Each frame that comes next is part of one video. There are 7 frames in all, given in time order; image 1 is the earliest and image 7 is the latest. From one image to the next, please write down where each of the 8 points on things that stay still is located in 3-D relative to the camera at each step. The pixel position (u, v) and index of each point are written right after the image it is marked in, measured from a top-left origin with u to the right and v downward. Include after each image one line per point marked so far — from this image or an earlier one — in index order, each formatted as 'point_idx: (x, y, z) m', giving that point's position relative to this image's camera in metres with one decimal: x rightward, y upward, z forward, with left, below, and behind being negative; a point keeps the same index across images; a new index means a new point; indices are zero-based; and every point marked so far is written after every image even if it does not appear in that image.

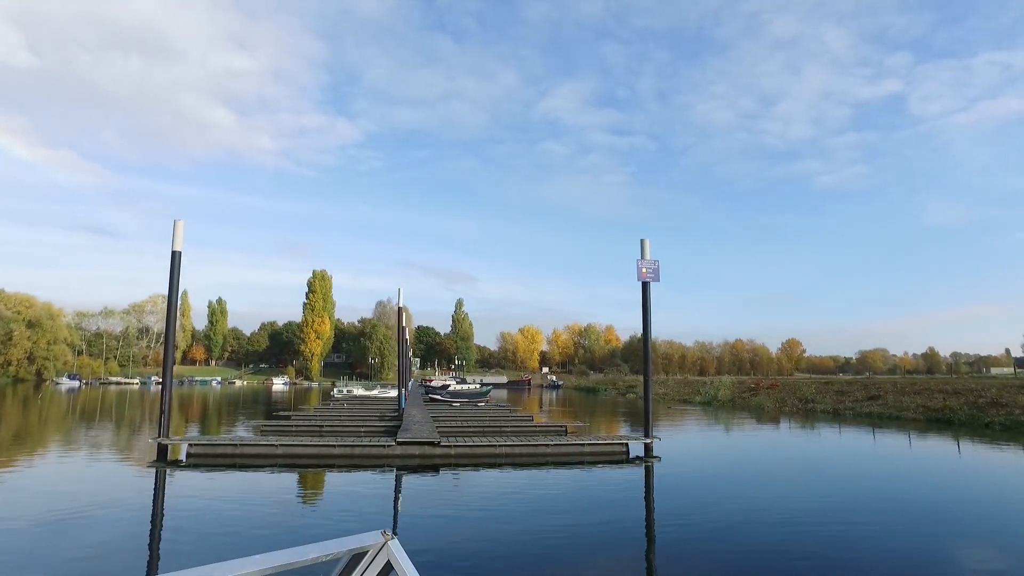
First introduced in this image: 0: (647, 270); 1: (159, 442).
0: (+3.6, +0.5, +15.5) m
1: (-7.6, -3.3, +12.4) m
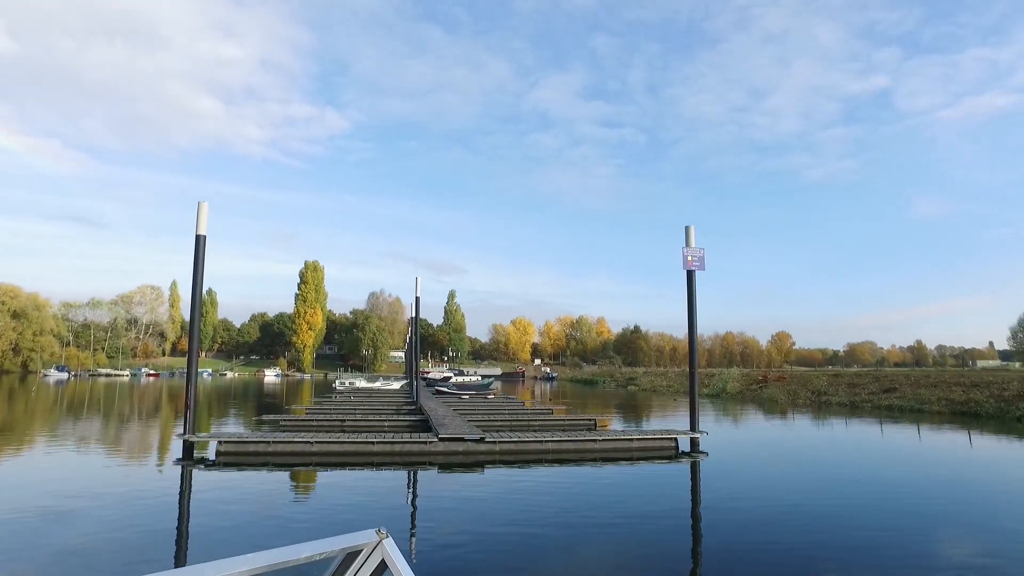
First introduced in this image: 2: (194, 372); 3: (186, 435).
0: (+4.6, +0.7, +14.8) m
1: (-6.6, -3.1, +11.6) m
2: (-6.5, -1.7, +11.8) m
3: (-6.6, -3.0, +11.7) m
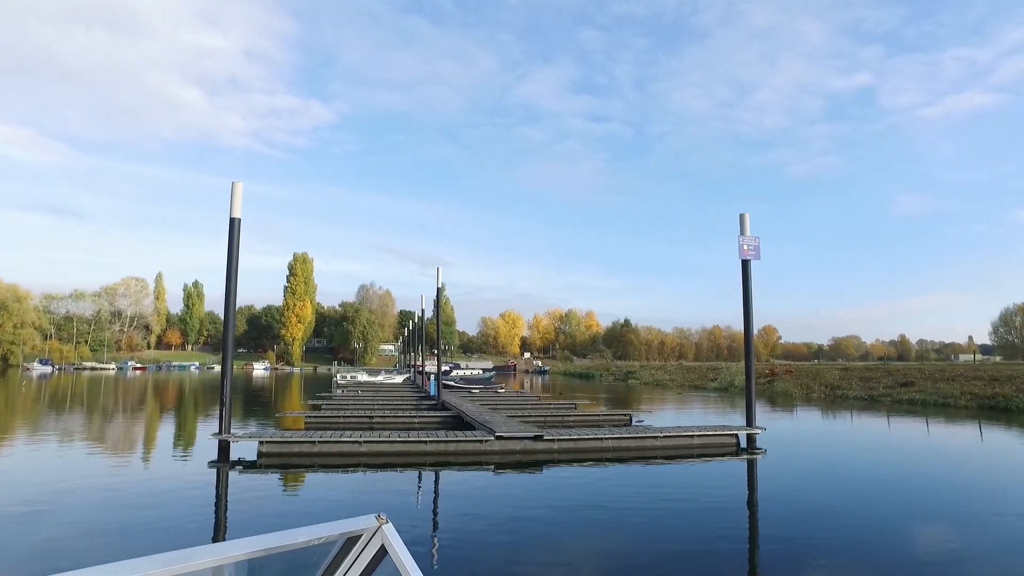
0: (+5.7, +1.0, +14.1) m
1: (-5.4, -2.8, +10.8) m
2: (-5.3, -1.5, +10.9) m
3: (-5.4, -2.7, +10.8) m
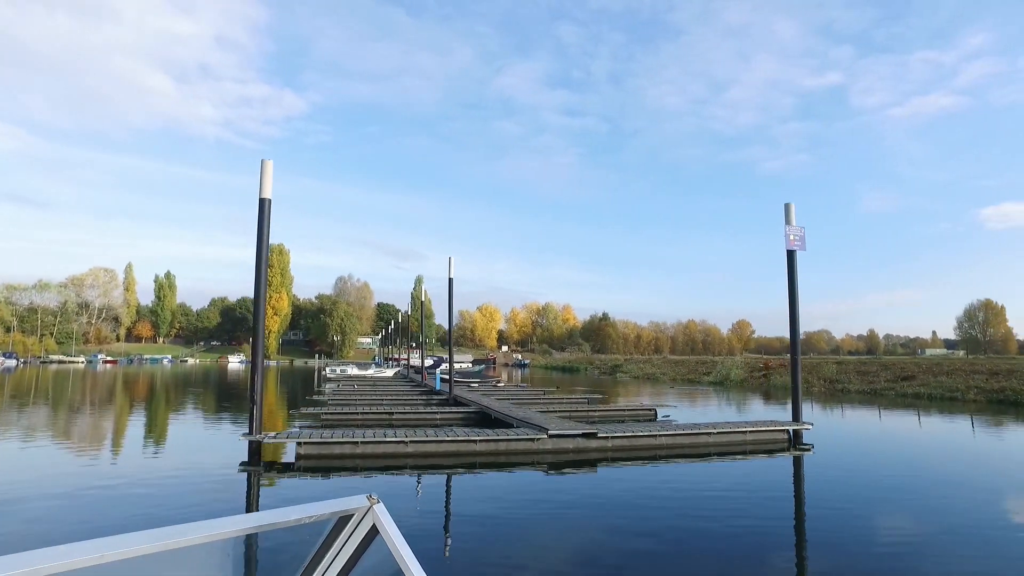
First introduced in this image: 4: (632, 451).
0: (+6.5, +1.2, +13.7) m
1: (-4.5, -2.6, +9.9) m
2: (-4.4, -1.3, +10.0) m
3: (-4.5, -2.5, +9.9) m
4: (+2.3, -3.1, +11.2) m
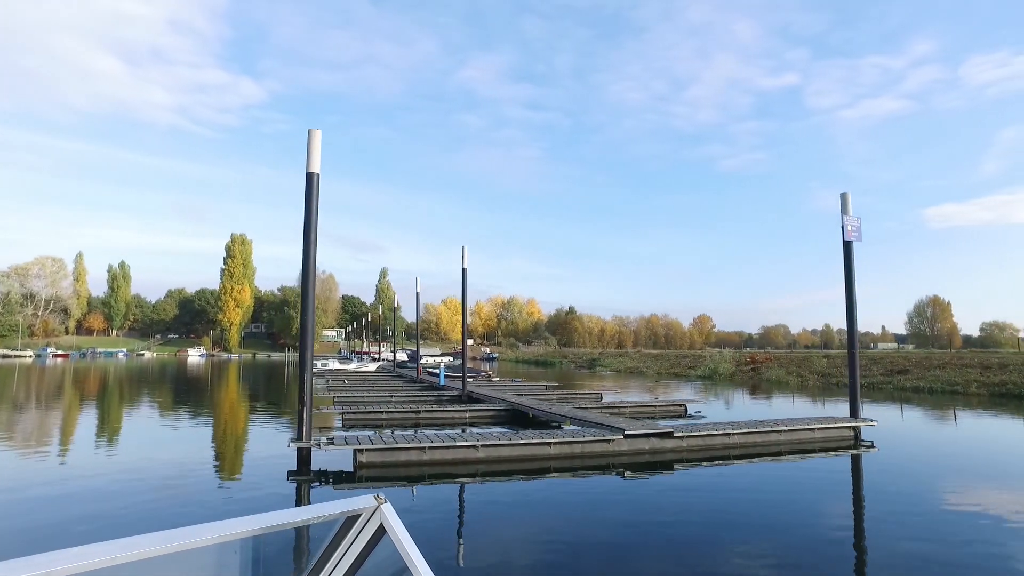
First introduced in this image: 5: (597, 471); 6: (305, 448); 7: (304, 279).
0: (+7.5, +1.3, +13.2) m
1: (-3.2, -2.4, +8.8) m
2: (-3.1, -1.0, +8.9) m
3: (-3.2, -2.3, +8.8) m
4: (+3.4, -2.9, +10.5) m
5: (+1.3, -2.9, +9.4) m
6: (-3.2, -2.4, +8.9) m
7: (-3.2, +0.2, +9.0) m
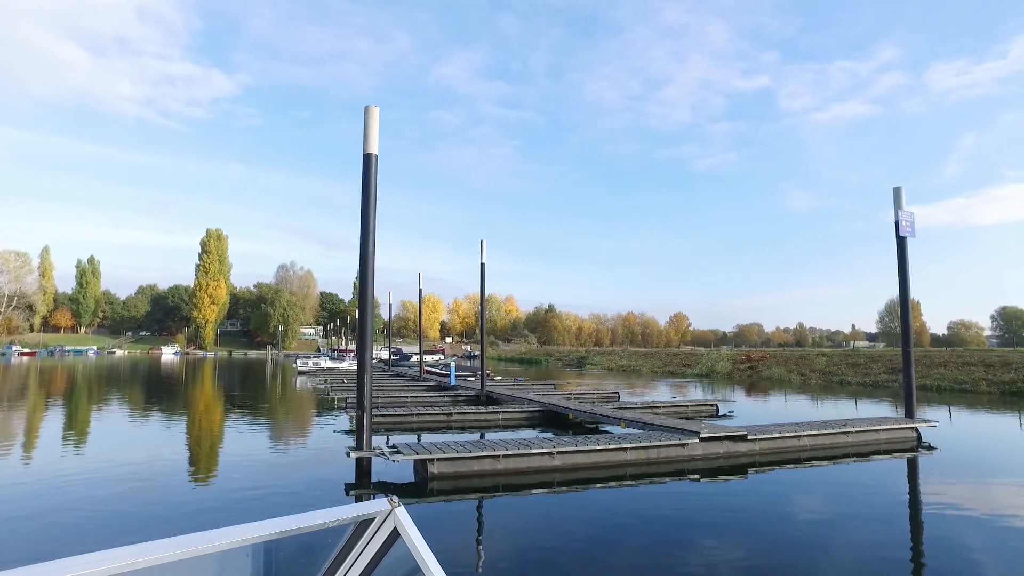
0: (+8.5, +1.4, +12.8) m
1: (-2.1, -2.3, +8.0) m
2: (-2.0, -1.0, +8.1) m
3: (-2.1, -2.2, +8.0) m
4: (+4.5, -2.9, +9.9) m
5: (+2.4, -2.9, +8.8) m
6: (-2.1, -2.3, +8.1) m
7: (-2.1, +0.3, +8.2) m
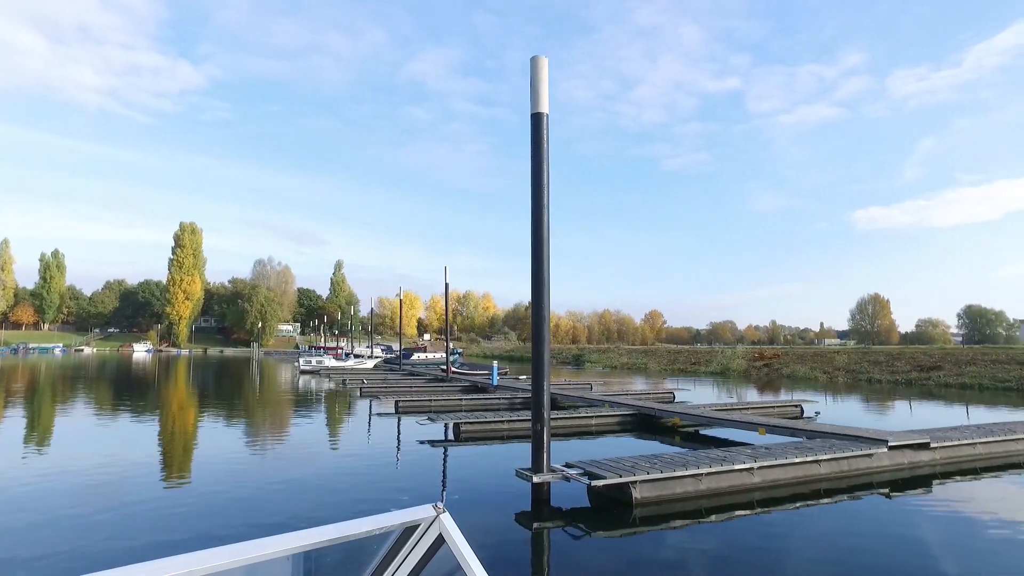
0: (+10.6, +1.5, +11.9) m
1: (+0.2, -2.1, +6.7) m
2: (+0.3, -0.8, +6.8) m
3: (+0.2, -2.1, +6.7) m
4: (+6.7, -2.7, +8.9) m
5: (+4.7, -2.7, +7.6) m
6: (+0.3, -2.2, +6.8) m
7: (+0.2, +0.4, +6.9) m
